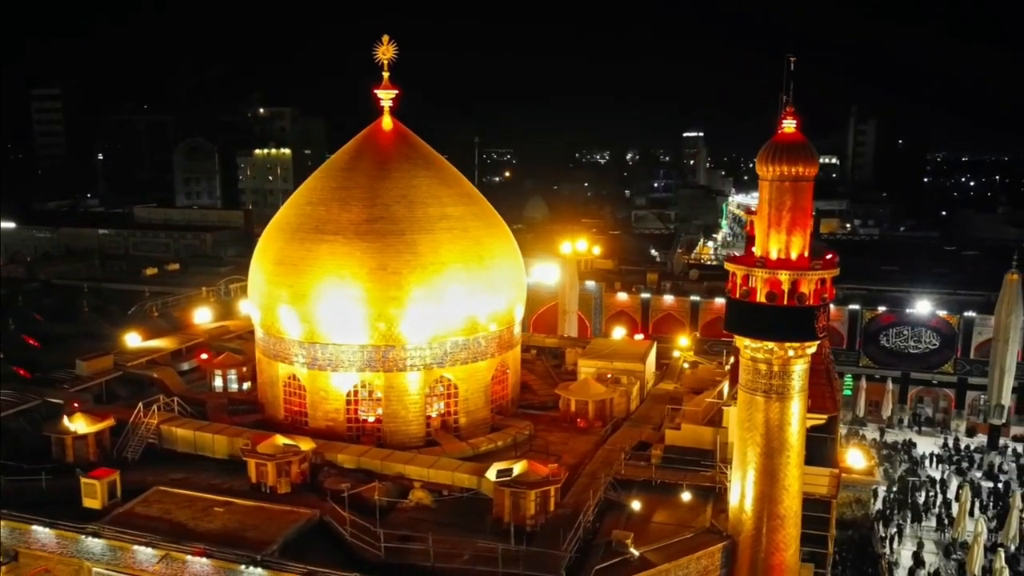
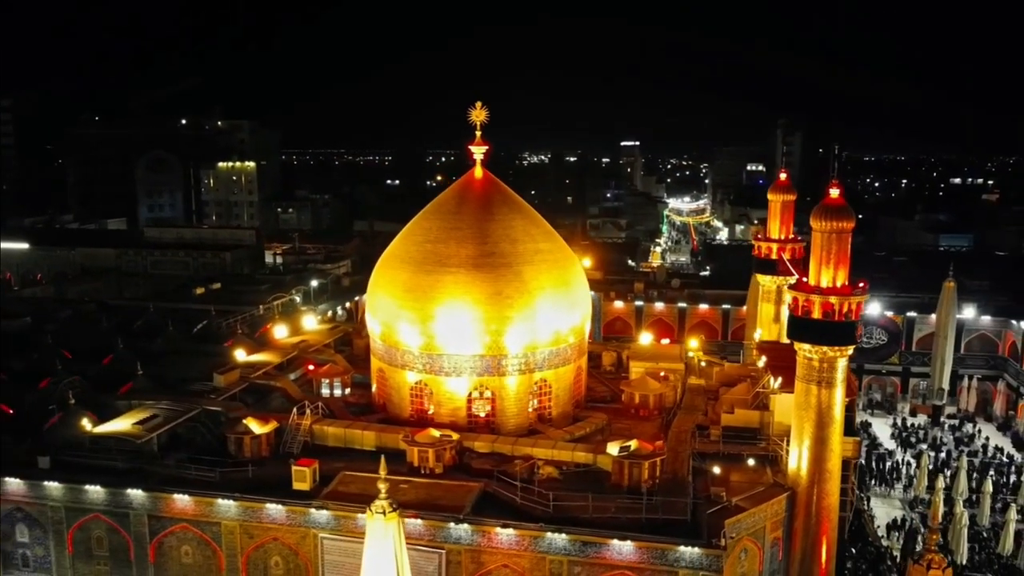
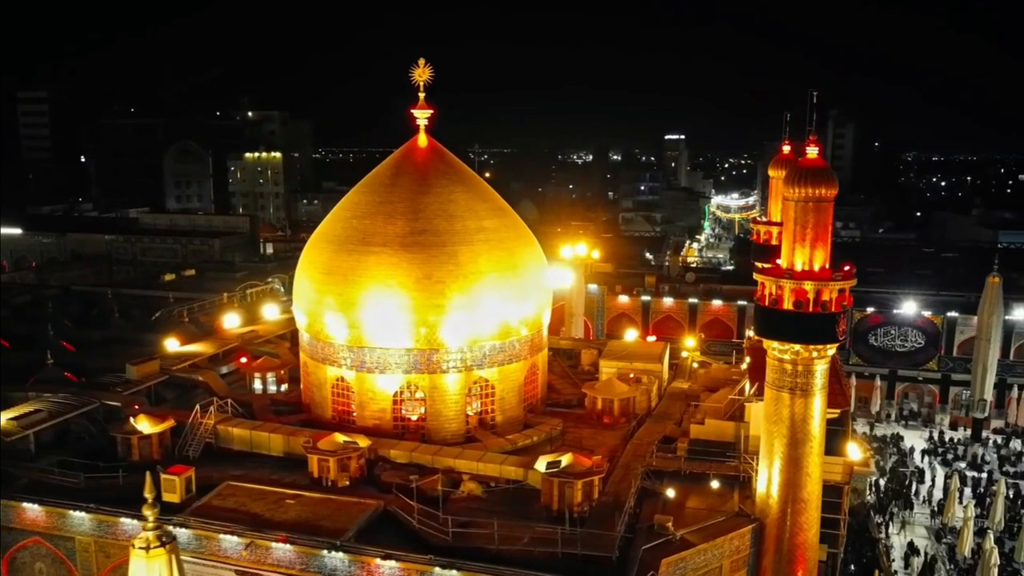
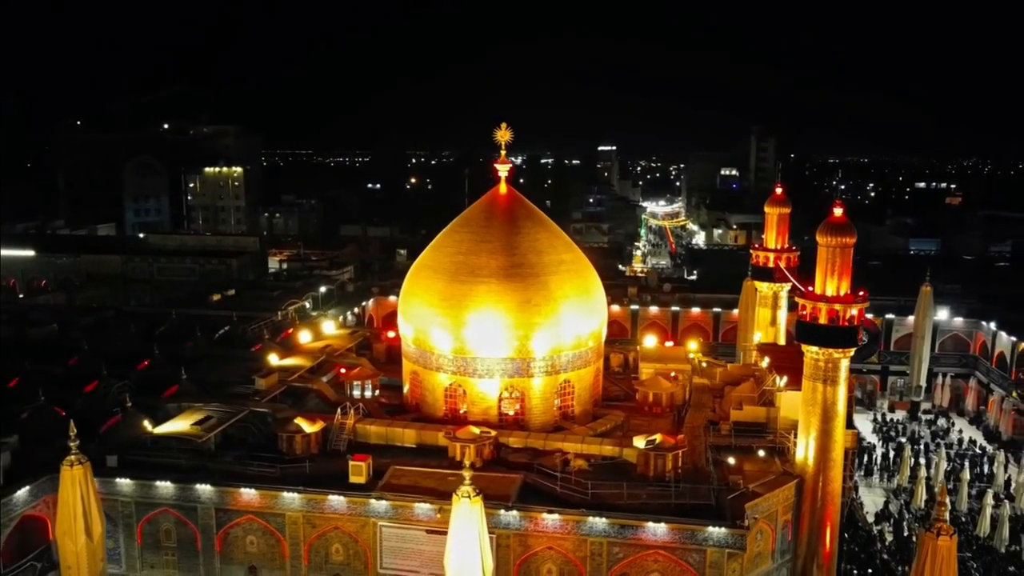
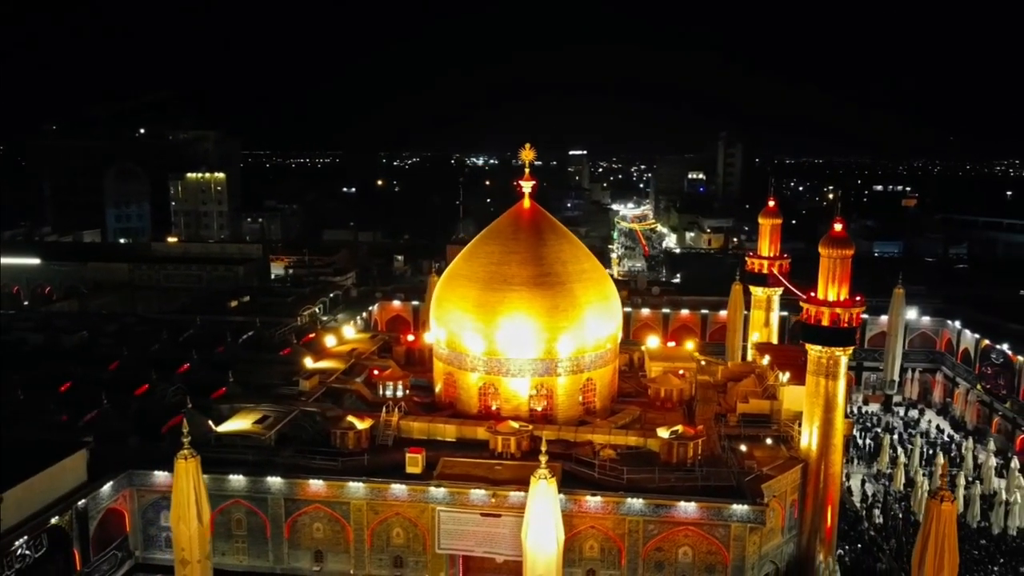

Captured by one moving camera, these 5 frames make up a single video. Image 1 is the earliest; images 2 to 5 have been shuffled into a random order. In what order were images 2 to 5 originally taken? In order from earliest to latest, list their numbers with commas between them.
3, 2, 4, 5
